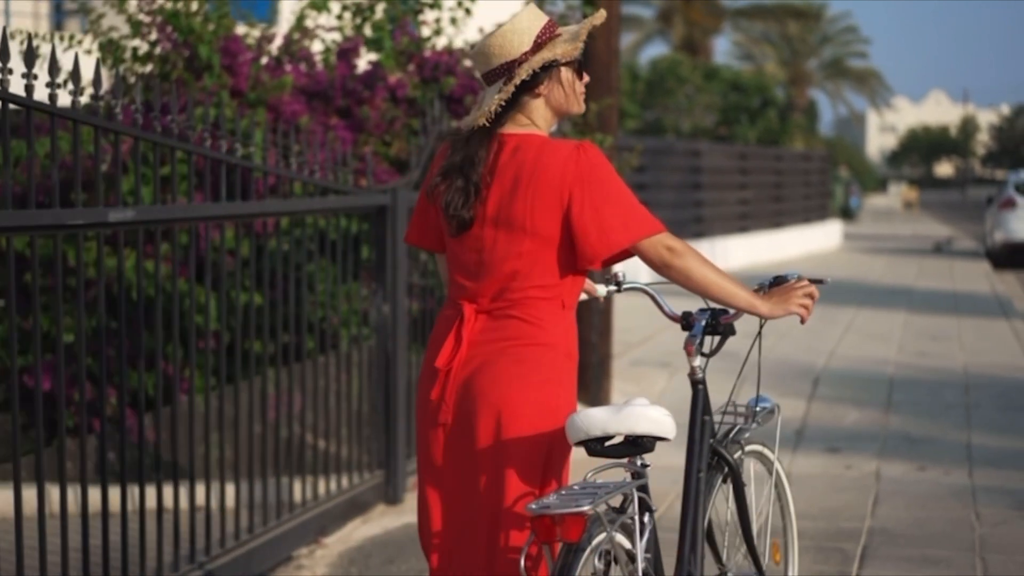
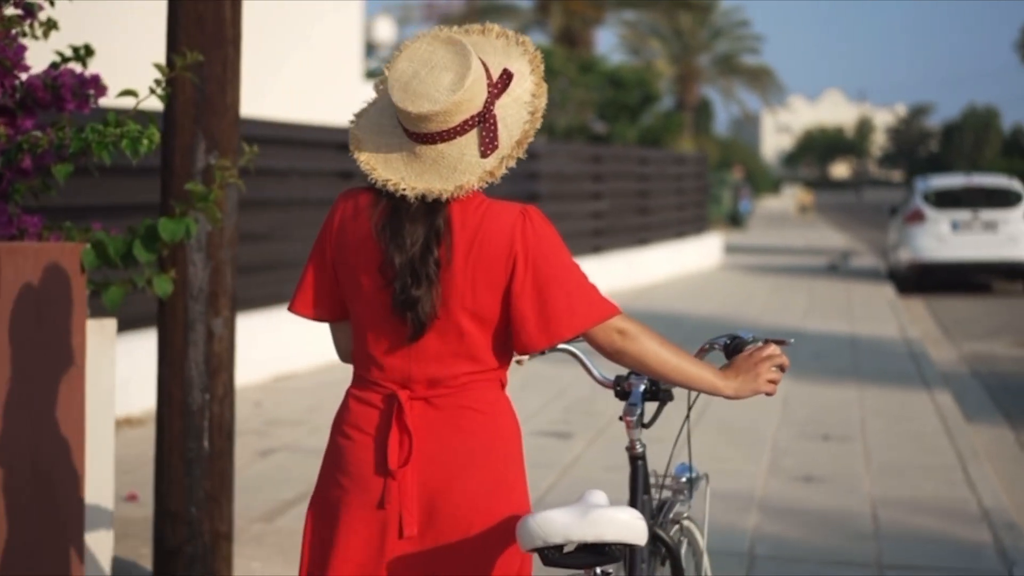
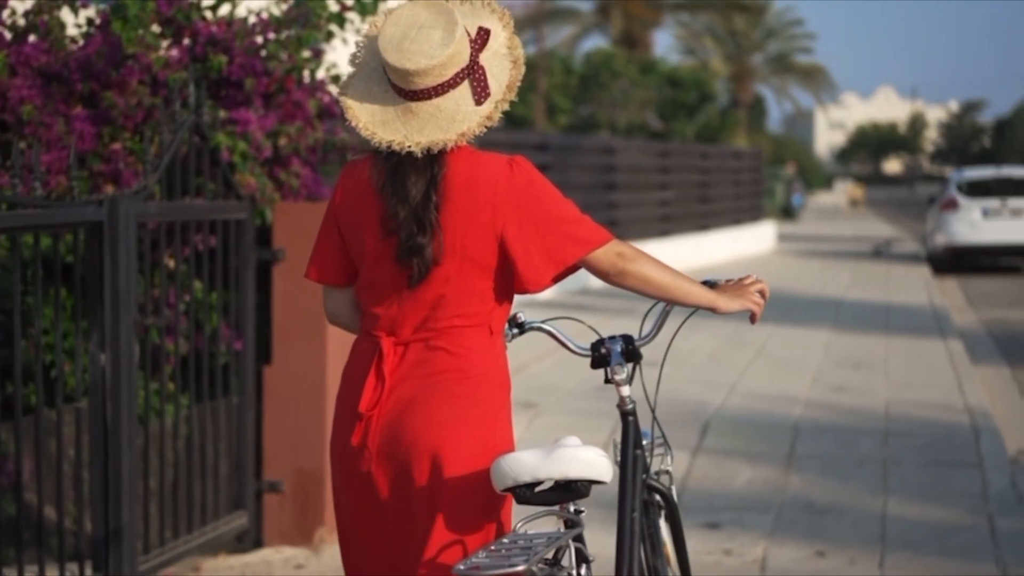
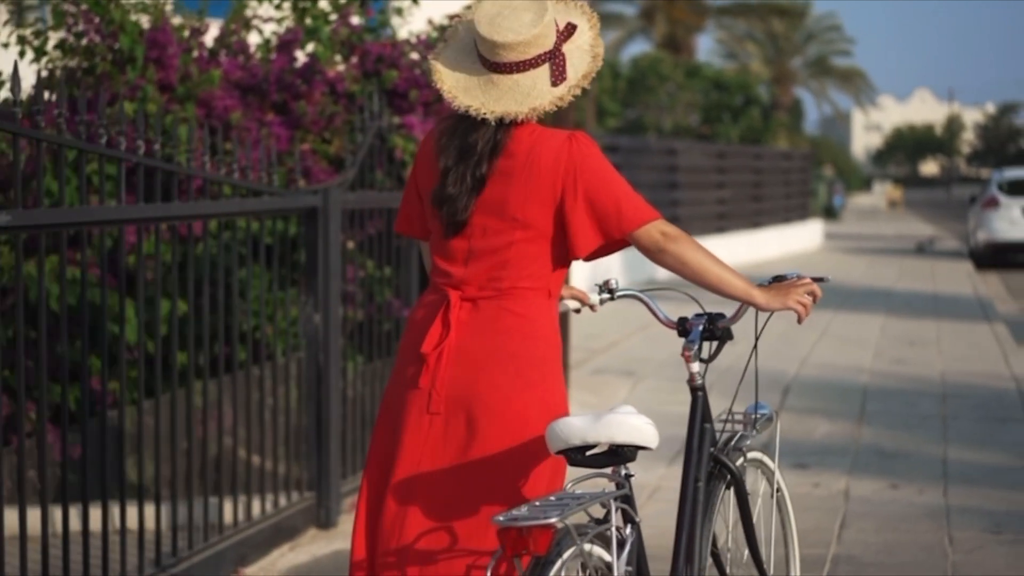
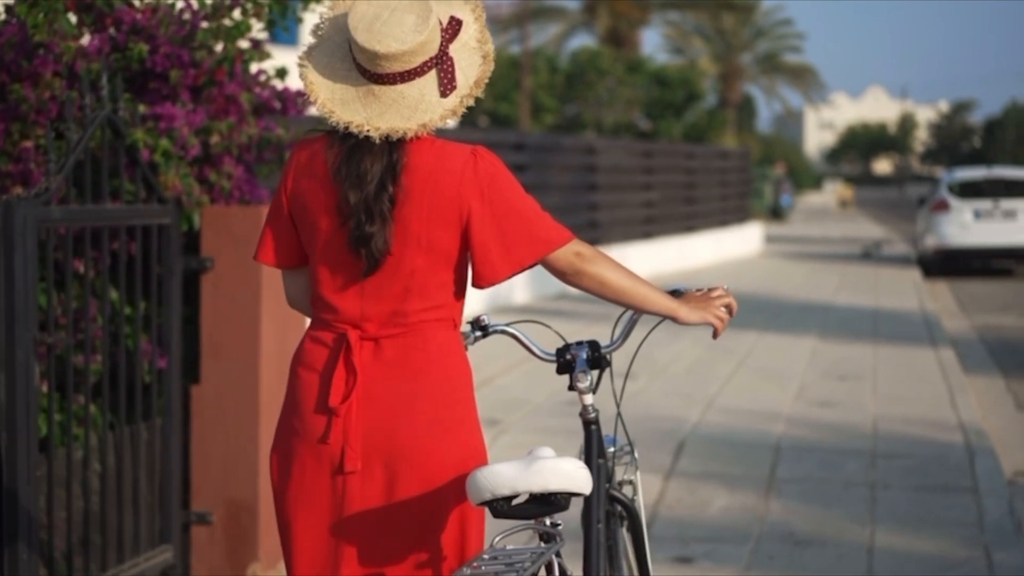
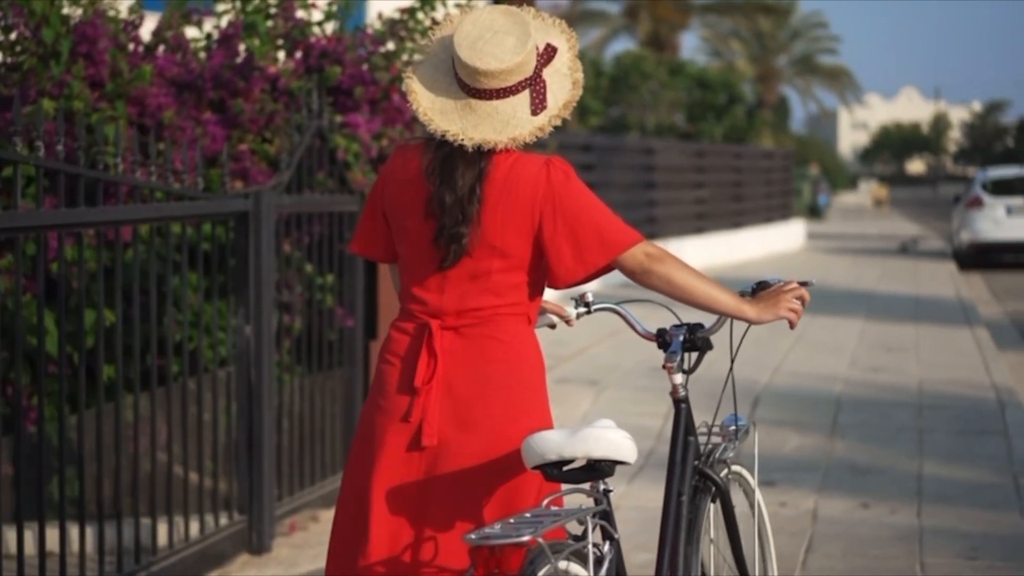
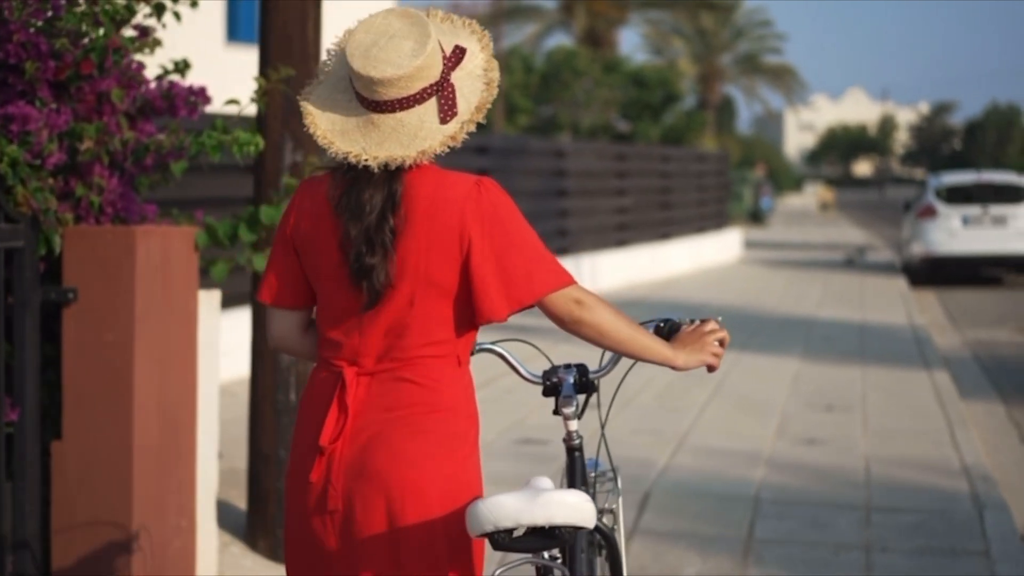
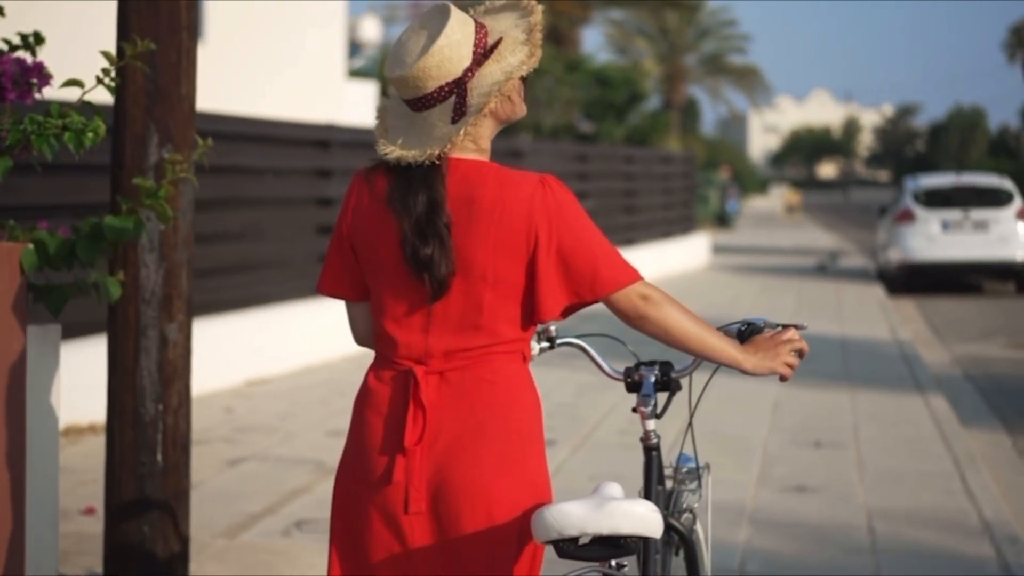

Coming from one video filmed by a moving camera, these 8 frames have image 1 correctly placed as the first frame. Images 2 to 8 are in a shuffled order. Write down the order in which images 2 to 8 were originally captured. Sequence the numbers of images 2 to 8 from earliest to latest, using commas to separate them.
4, 6, 3, 5, 7, 2, 8
